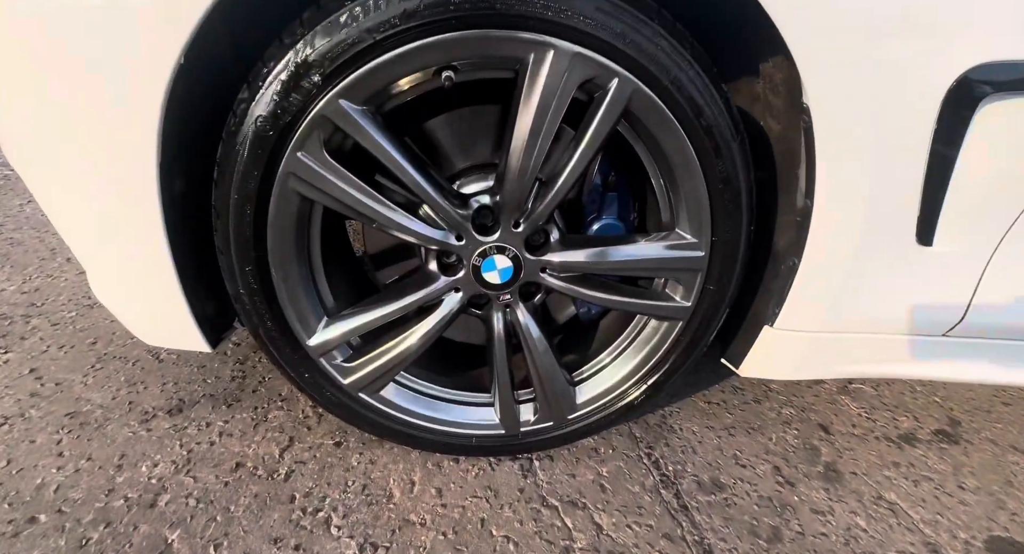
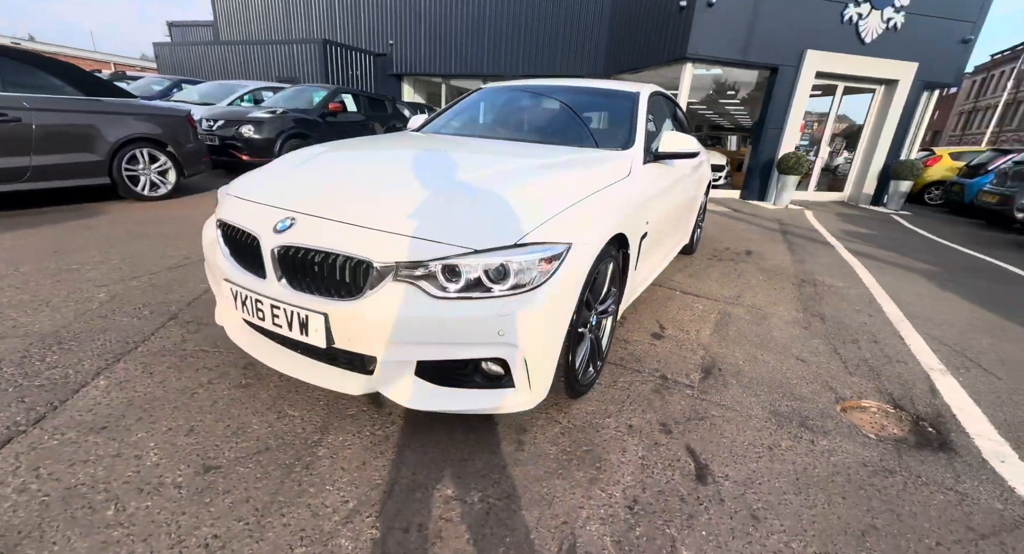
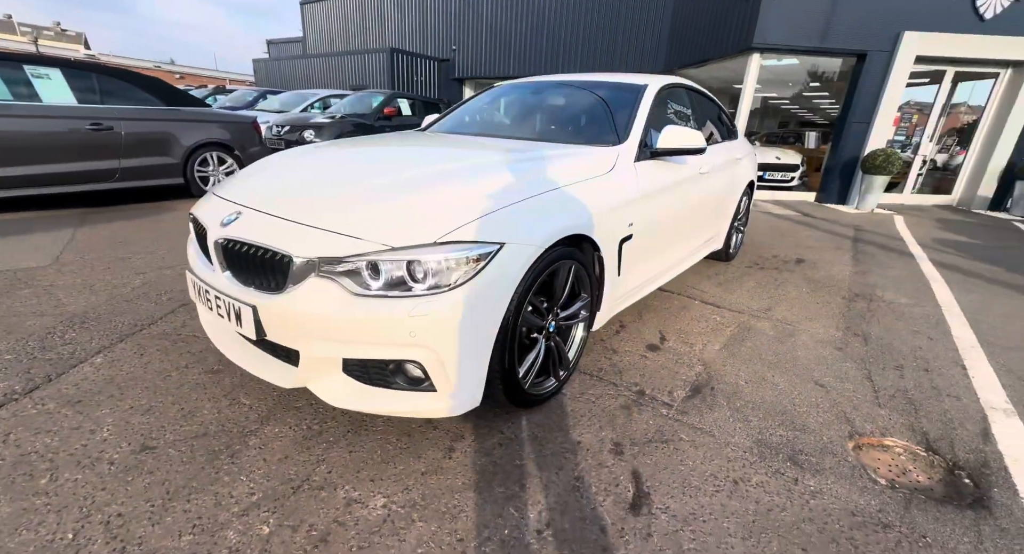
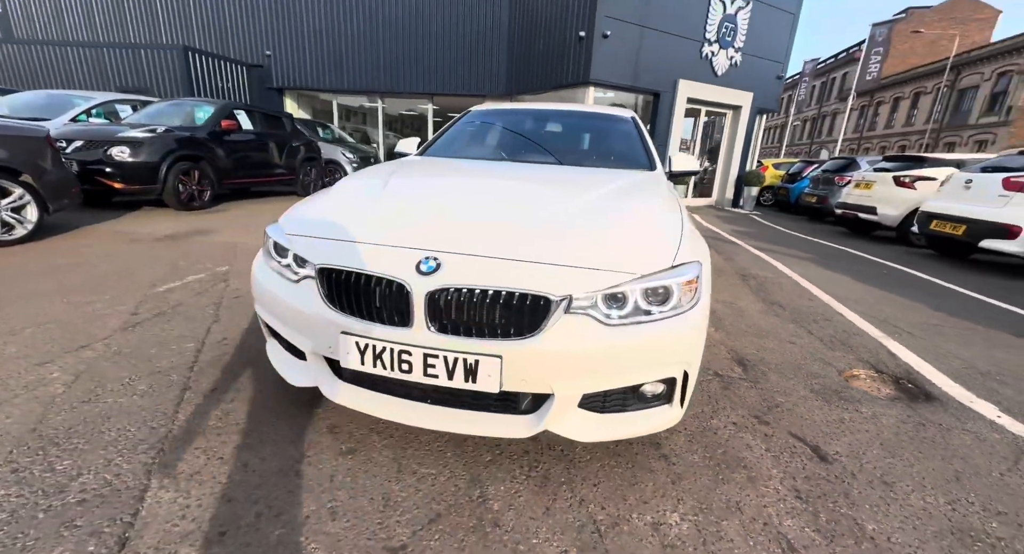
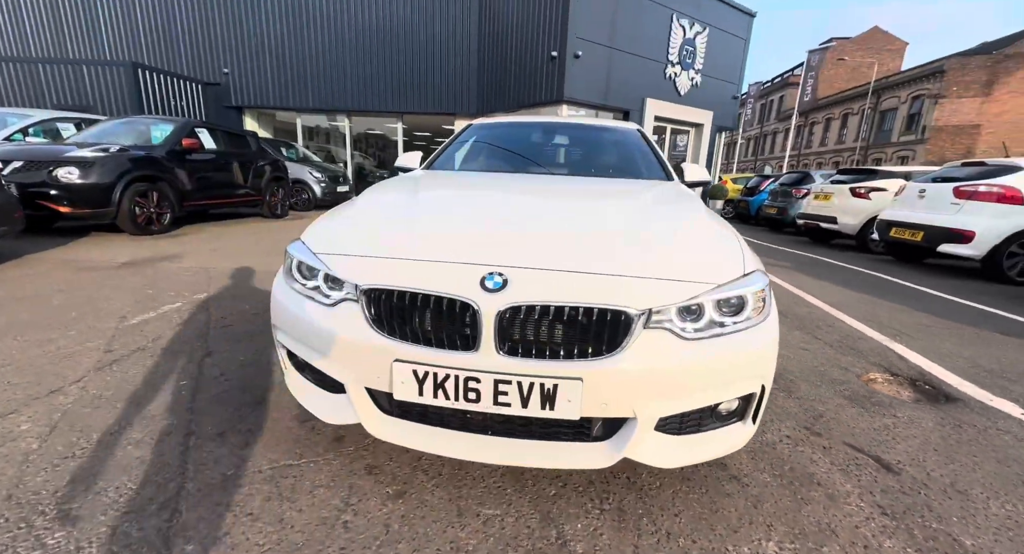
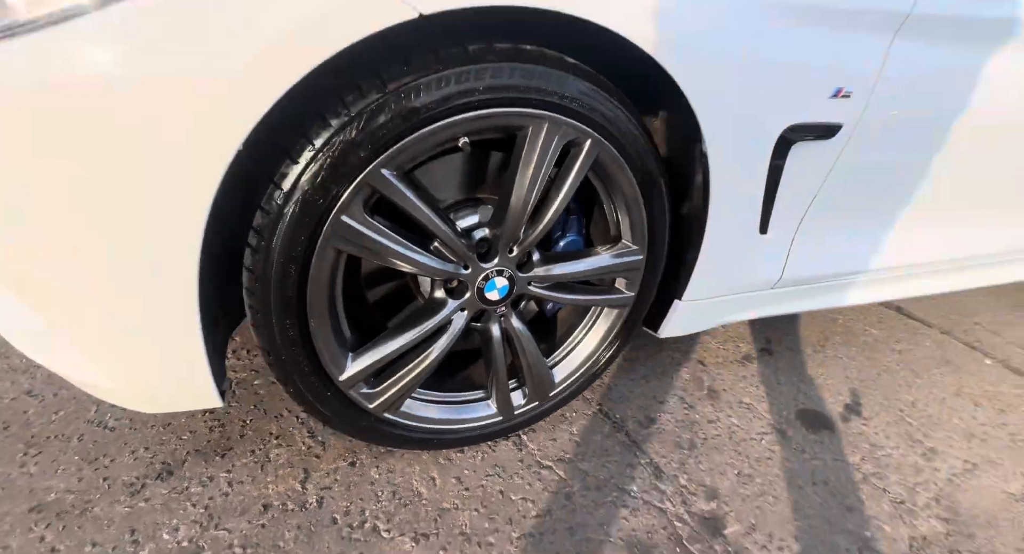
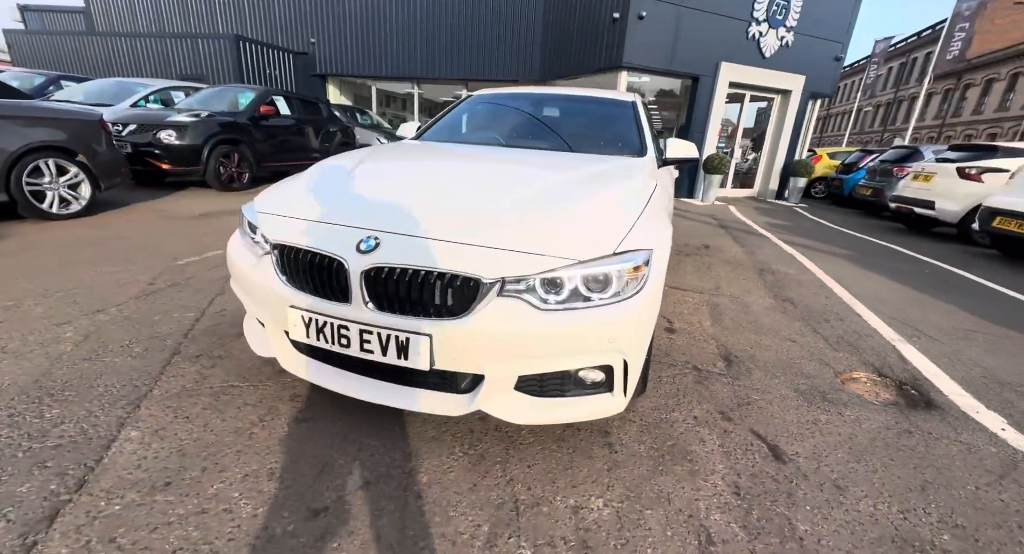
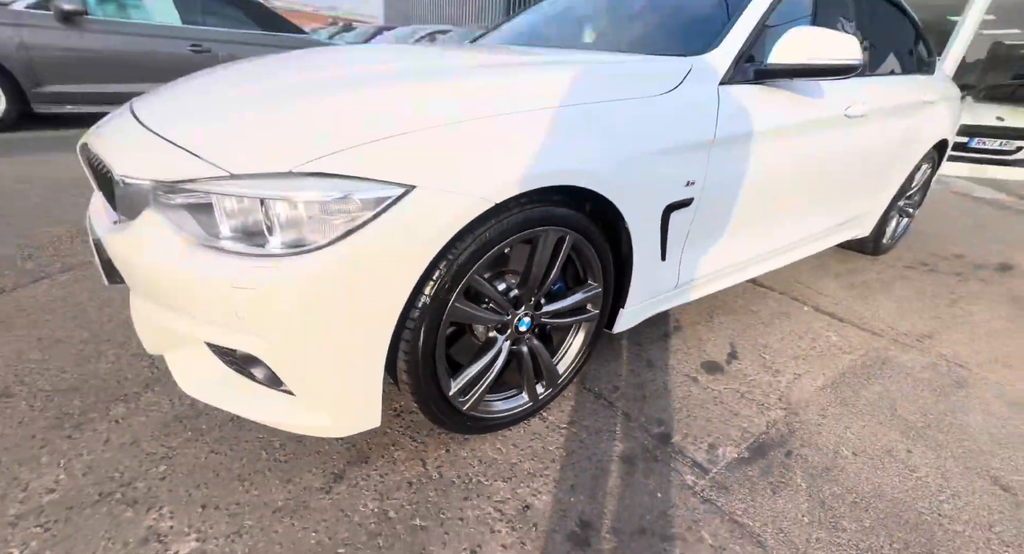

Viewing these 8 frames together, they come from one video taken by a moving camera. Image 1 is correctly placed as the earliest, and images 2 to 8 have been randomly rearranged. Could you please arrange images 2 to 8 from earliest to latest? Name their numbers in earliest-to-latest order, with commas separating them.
6, 8, 3, 2, 7, 4, 5
